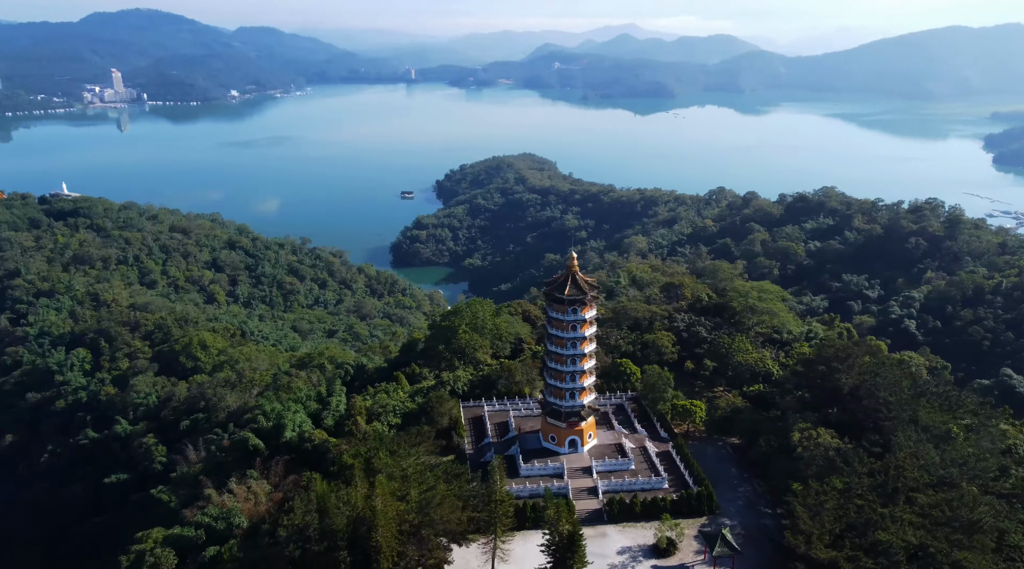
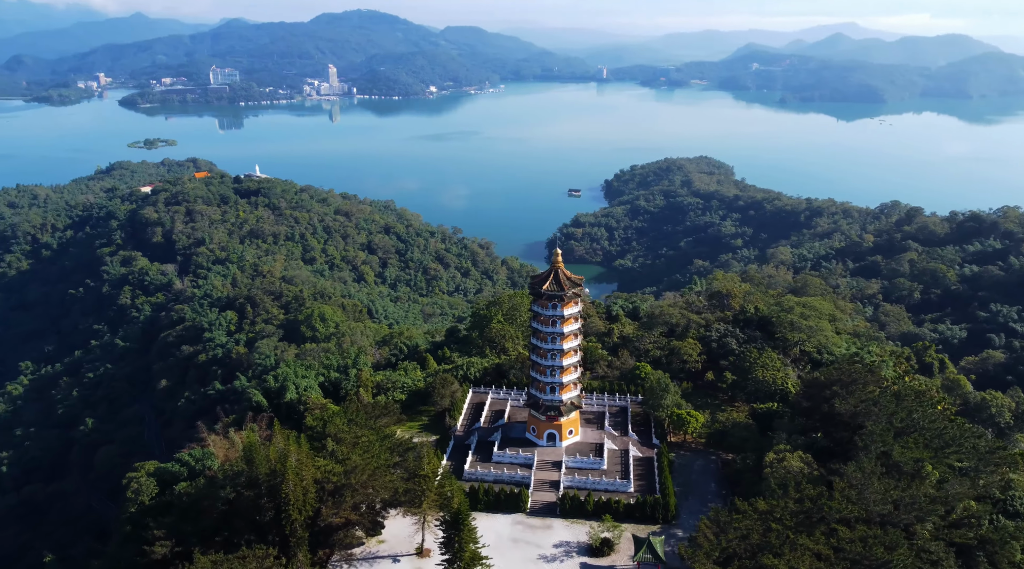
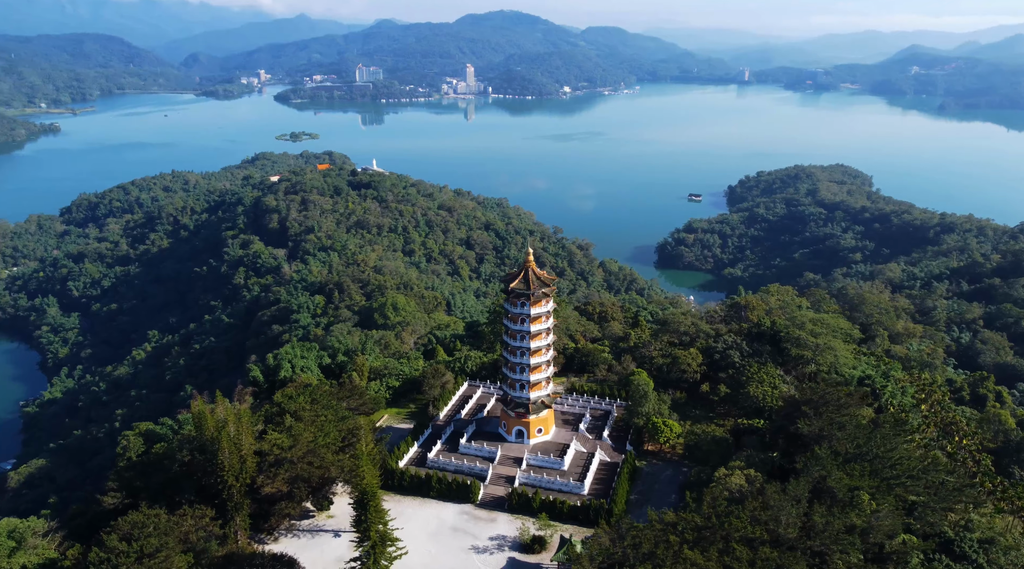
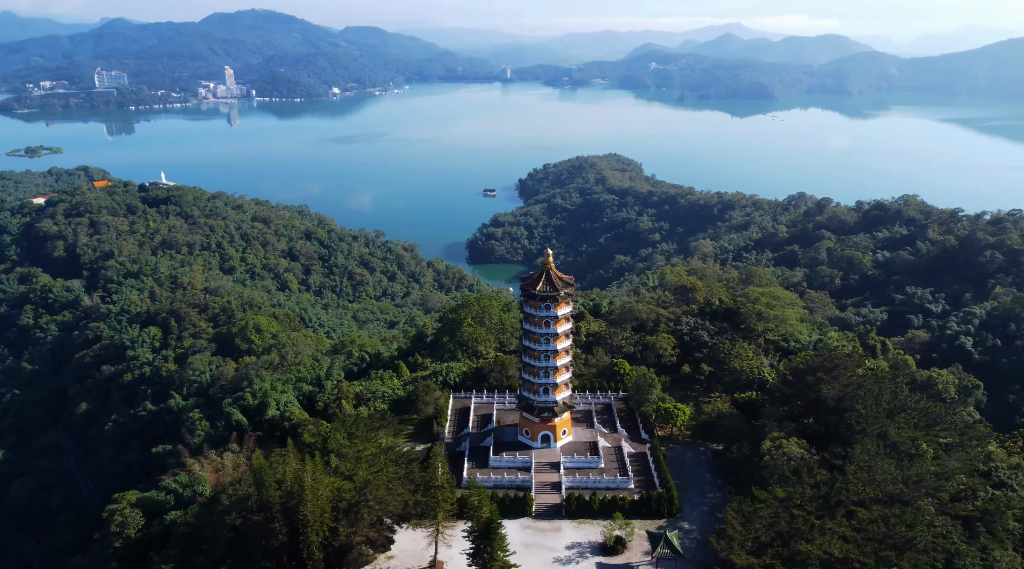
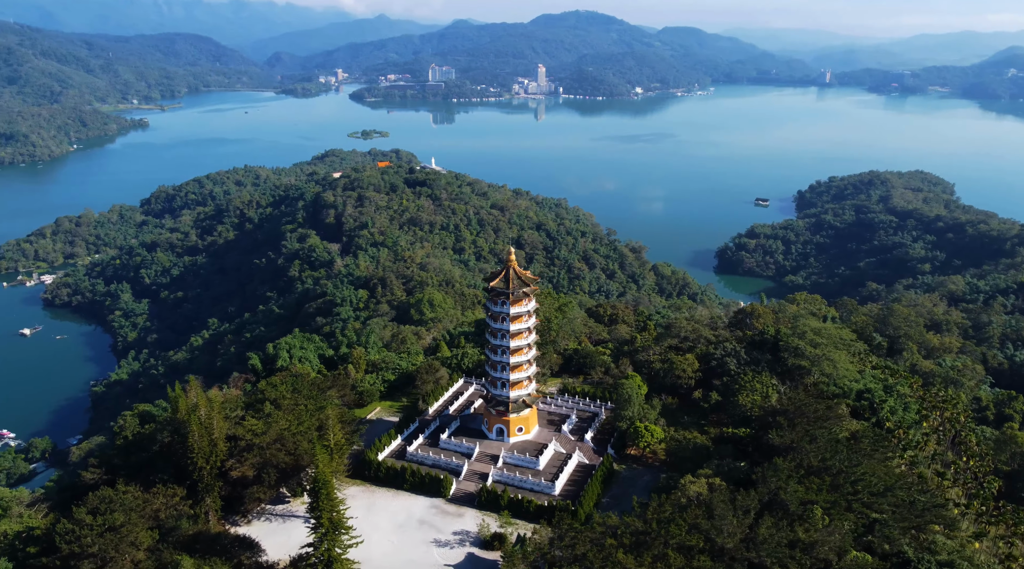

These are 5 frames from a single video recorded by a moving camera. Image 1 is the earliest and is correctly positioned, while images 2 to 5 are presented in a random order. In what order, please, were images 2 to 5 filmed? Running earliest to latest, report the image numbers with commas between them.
4, 2, 3, 5
